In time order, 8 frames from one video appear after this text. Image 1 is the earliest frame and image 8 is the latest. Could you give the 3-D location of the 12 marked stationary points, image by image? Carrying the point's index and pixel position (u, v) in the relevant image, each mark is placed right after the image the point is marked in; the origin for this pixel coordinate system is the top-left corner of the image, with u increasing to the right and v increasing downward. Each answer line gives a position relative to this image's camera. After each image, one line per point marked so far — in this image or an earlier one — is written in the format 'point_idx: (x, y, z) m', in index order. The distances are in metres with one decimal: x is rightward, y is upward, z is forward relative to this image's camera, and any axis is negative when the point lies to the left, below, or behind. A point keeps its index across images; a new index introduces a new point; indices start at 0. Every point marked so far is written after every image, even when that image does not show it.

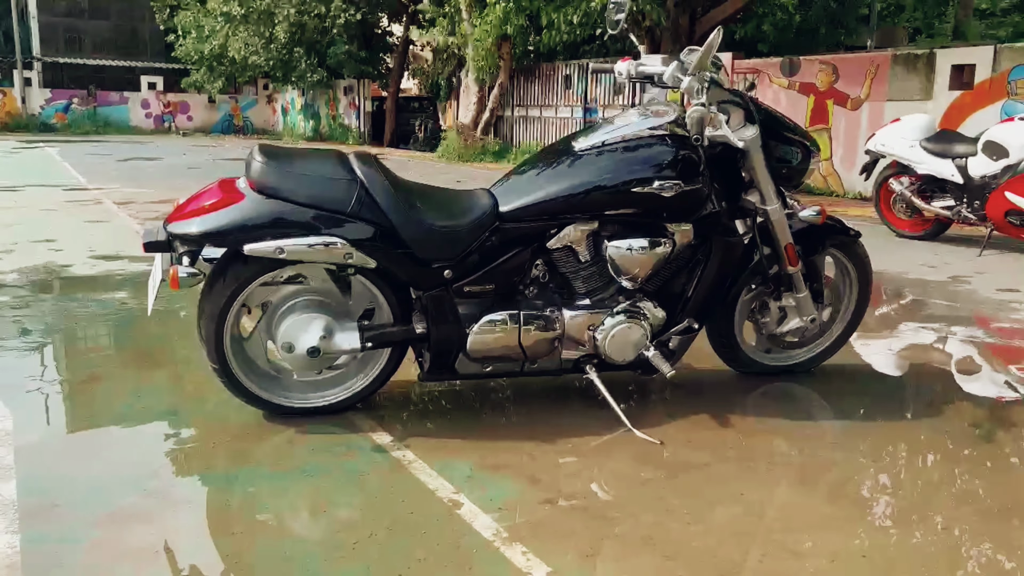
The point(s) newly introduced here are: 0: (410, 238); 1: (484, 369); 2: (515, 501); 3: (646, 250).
0: (-0.4, +0.2, +3.5) m
1: (-0.1, -0.4, +3.8) m
2: (0.0, -0.8, +3.2) m
3: (+0.6, +0.2, +3.8) m
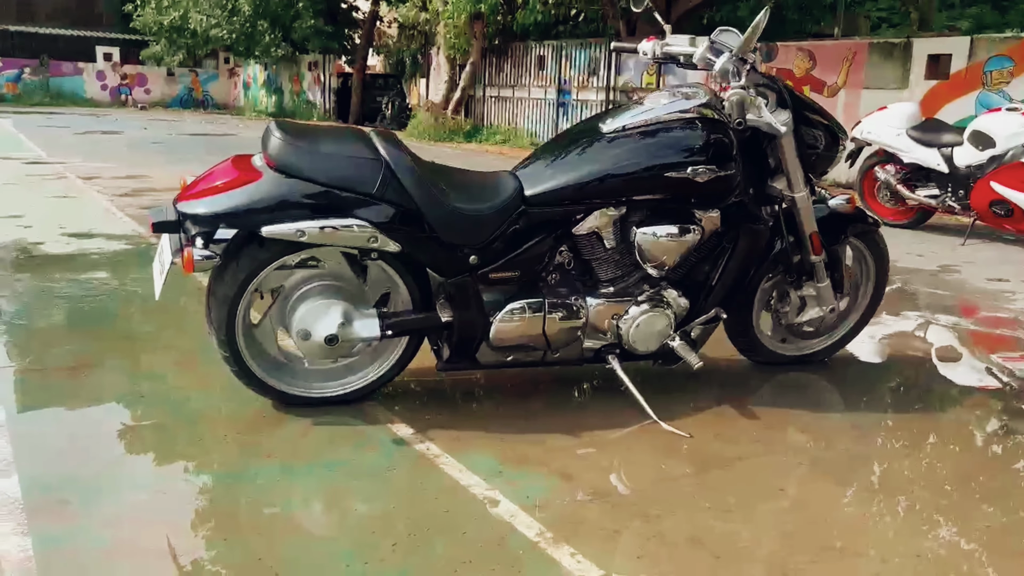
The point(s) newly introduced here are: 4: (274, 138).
0: (-0.3, +0.3, +3.3) m
1: (0.0, -0.3, +3.7) m
2: (+0.2, -0.8, +3.0) m
3: (+0.7, +0.2, +3.7) m
4: (-0.9, +0.6, +3.3) m
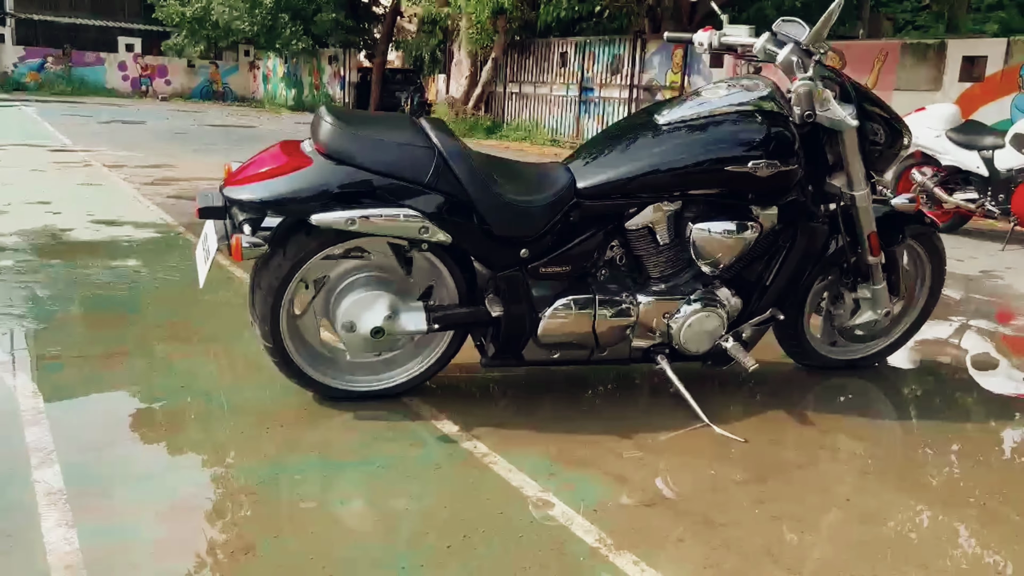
0: (-0.1, +0.3, +3.2) m
1: (+0.2, -0.3, +3.5) m
2: (+0.4, -0.8, +2.9) m
3: (+0.9, +0.2, +3.5) m
4: (-0.7, +0.6, +3.2) m
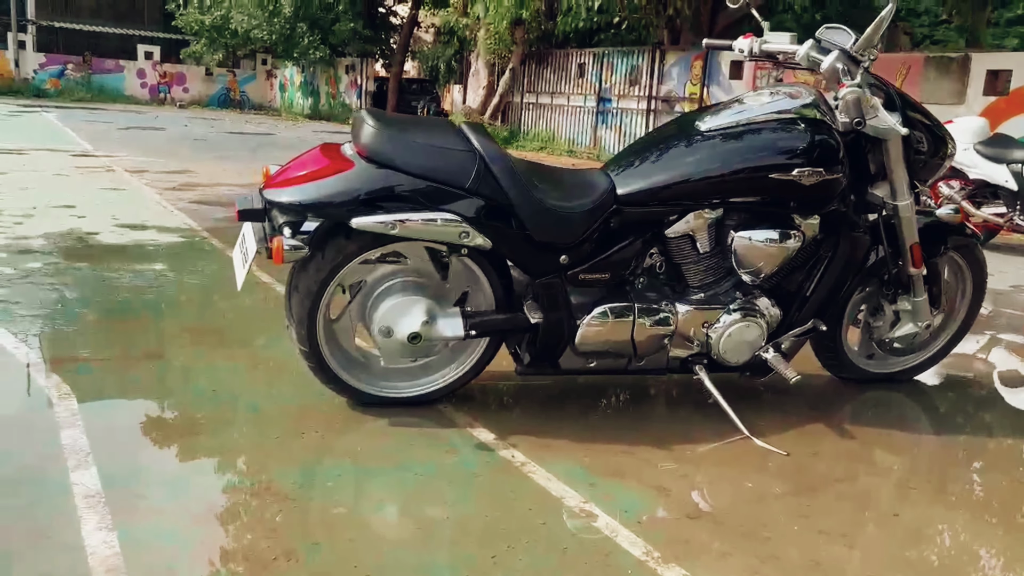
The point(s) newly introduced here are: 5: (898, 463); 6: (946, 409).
0: (+0.1, +0.3, +3.2) m
1: (+0.3, -0.3, +3.5) m
2: (+0.5, -0.8, +2.9) m
3: (+1.1, +0.2, +3.5) m
4: (-0.6, +0.6, +3.2) m
5: (+1.6, -0.7, +3.5) m
6: (+2.2, -0.6, +4.2) m
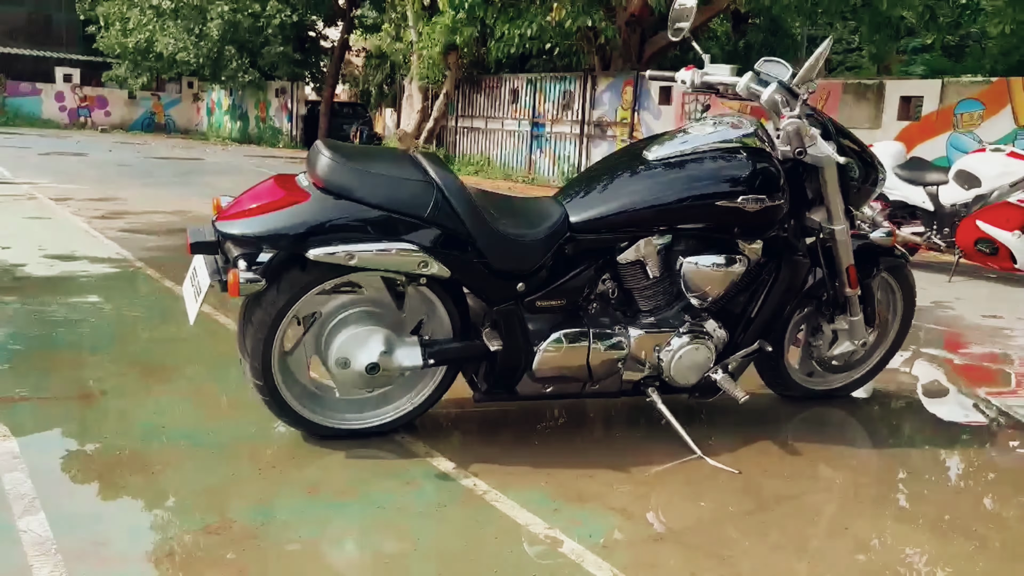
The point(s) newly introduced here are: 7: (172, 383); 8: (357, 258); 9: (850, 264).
0: (-0.1, +0.2, +3.2) m
1: (+0.1, -0.4, +3.5) m
2: (+0.4, -0.9, +2.9) m
3: (+0.9, +0.1, +3.6) m
4: (-0.7, +0.5, +3.2) m
5: (+1.5, -0.8, +3.6) m
6: (+1.9, -0.7, +4.3) m
7: (-1.7, -0.5, +4.2) m
8: (-0.6, +0.1, +3.1) m
9: (+1.6, +0.1, +4.0) m
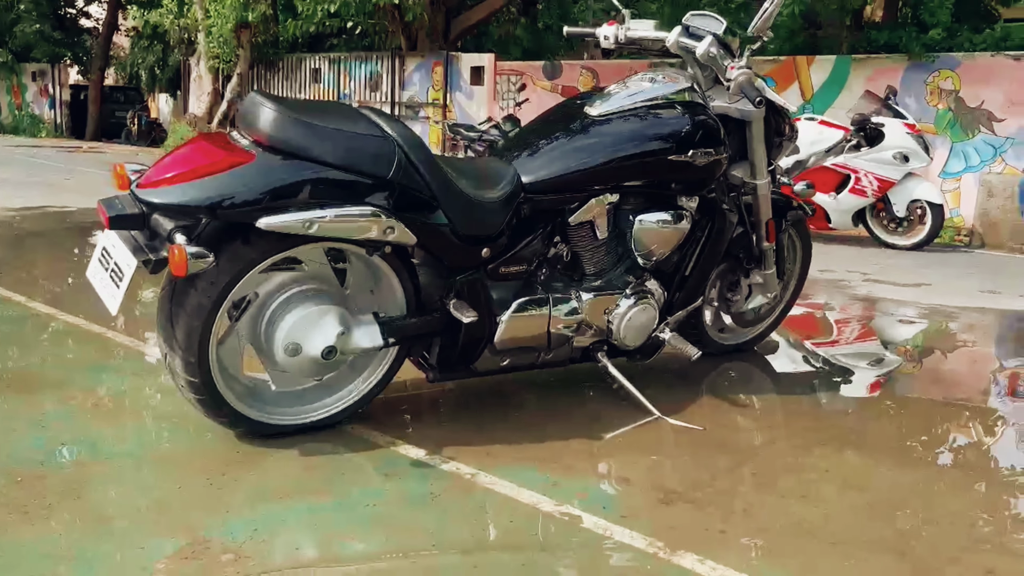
0: (-0.2, +0.3, +3.0) m
1: (0.0, -0.3, +3.3) m
2: (+0.4, -0.7, +2.8) m
3: (+0.7, +0.3, +3.5) m
4: (-0.8, +0.6, +2.7) m
5: (+1.2, -0.6, +3.7) m
6: (+1.5, -0.5, +4.5) m
7: (-2.0, -0.5, +3.5) m
8: (-0.6, +0.2, +2.7) m
9: (+1.3, +0.3, +4.1) m
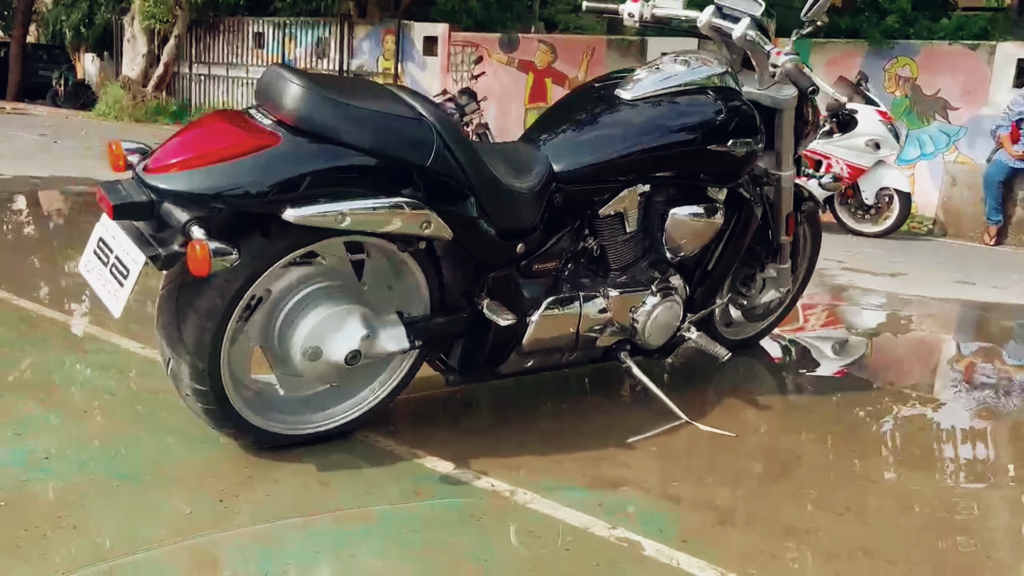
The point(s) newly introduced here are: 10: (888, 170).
0: (-0.1, +0.3, +2.7) m
1: (+0.1, -0.3, +3.1) m
2: (+0.5, -0.7, +2.6) m
3: (+0.8, +0.3, +3.3) m
4: (-0.7, +0.6, +2.4) m
5: (+1.3, -0.6, +3.6) m
6: (+1.5, -0.4, +4.4) m
7: (-1.9, -0.4, +3.1) m
8: (-0.5, +0.2, +2.4) m
9: (+1.3, +0.4, +3.9) m
10: (+3.5, +1.1, +7.8) m
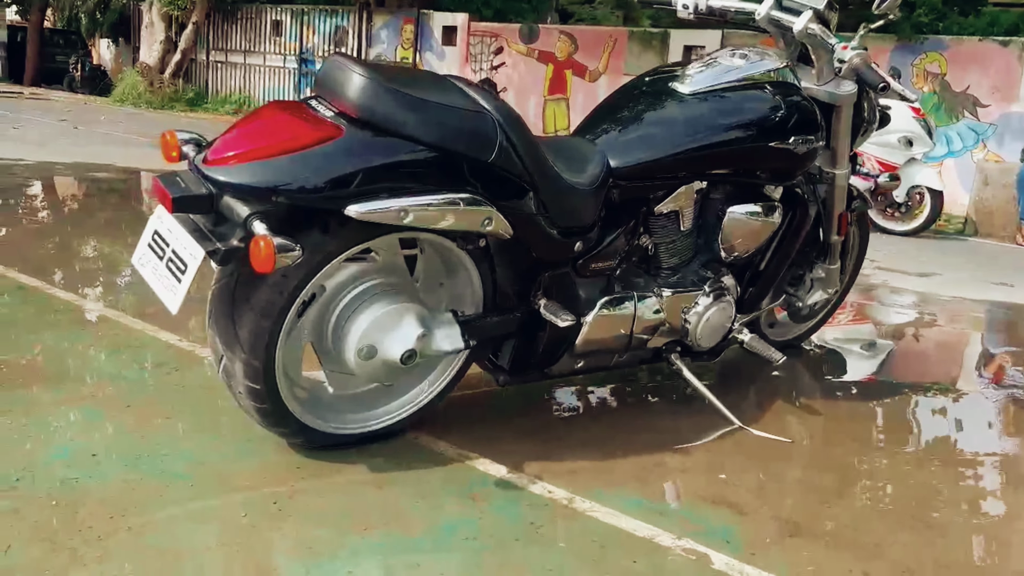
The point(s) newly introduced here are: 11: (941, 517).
0: (+0.1, +0.3, +2.6) m
1: (+0.2, -0.3, +3.0) m
2: (+0.7, -0.7, +2.5) m
3: (+1.0, +0.3, +3.2) m
4: (-0.5, +0.6, +2.3) m
5: (+1.5, -0.6, +3.5) m
6: (+1.7, -0.4, +4.3) m
7: (-1.7, -0.4, +3.1) m
8: (-0.3, +0.2, +2.3) m
9: (+1.5, +0.4, +3.8) m
10: (+3.8, +1.1, +7.6) m
11: (+1.4, -0.8, +2.8) m
